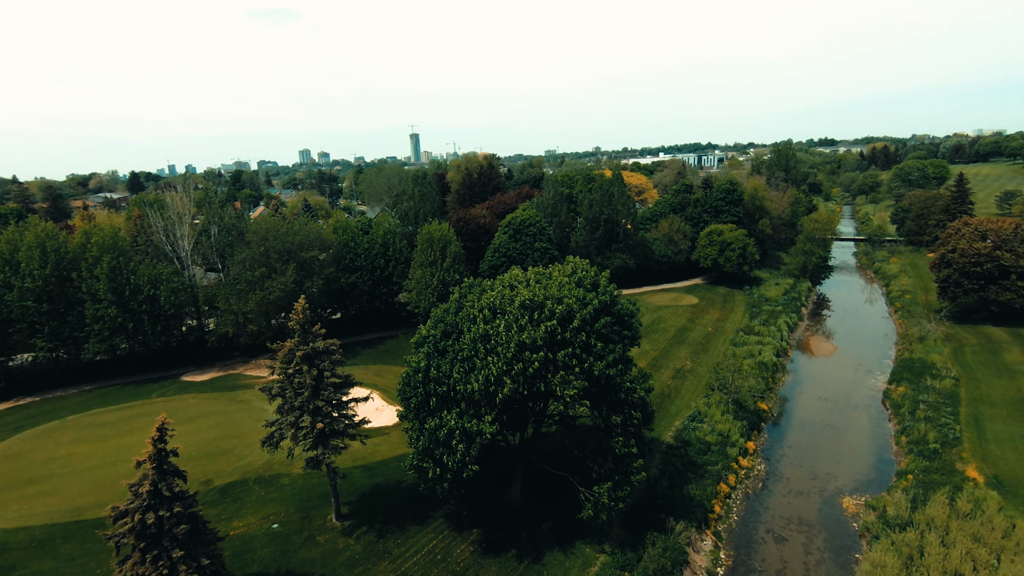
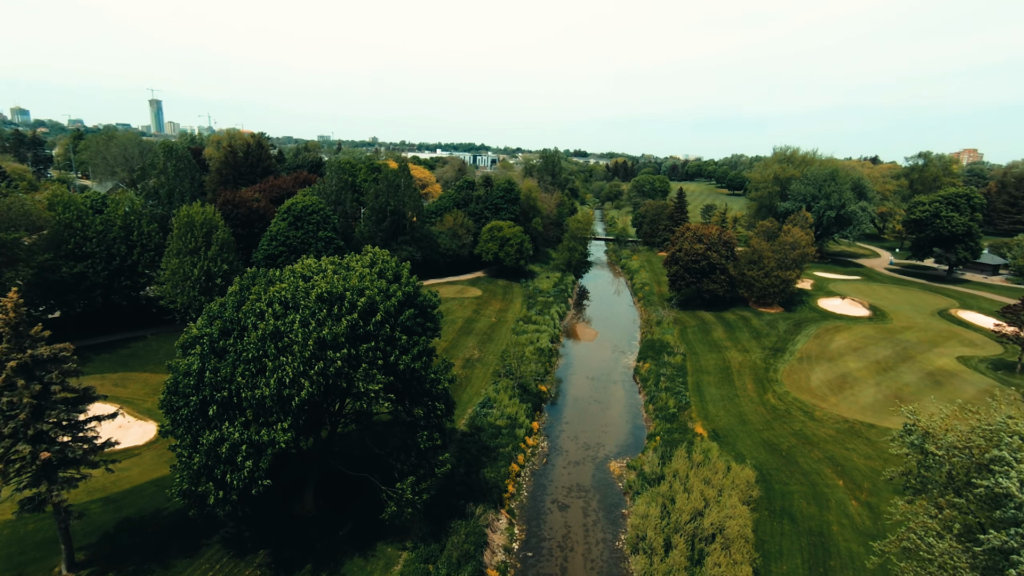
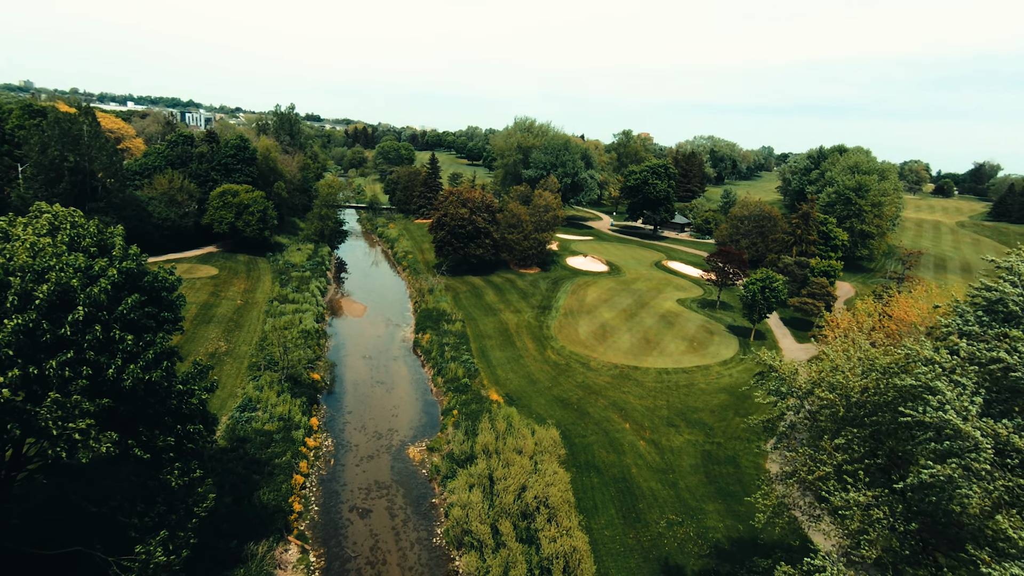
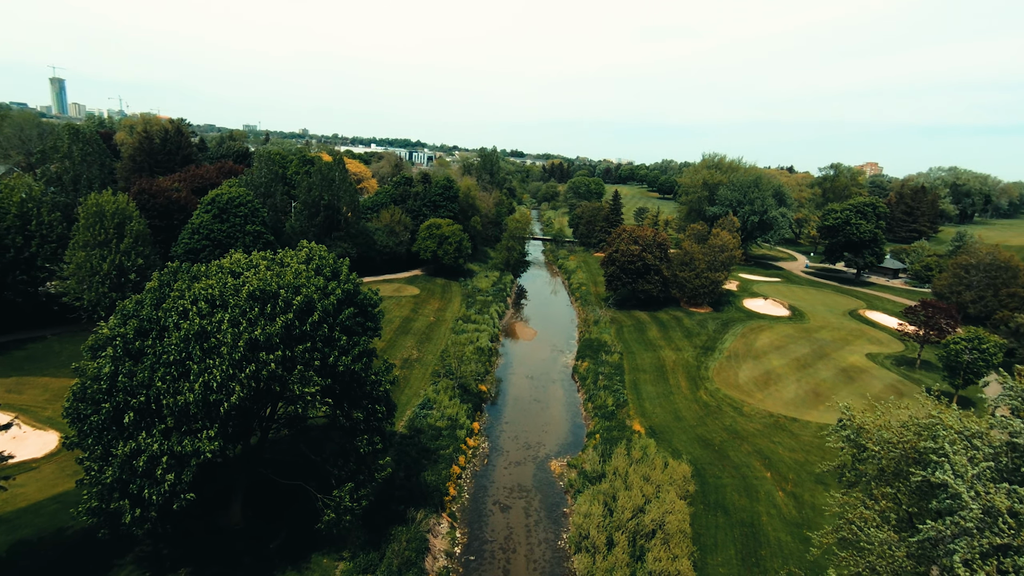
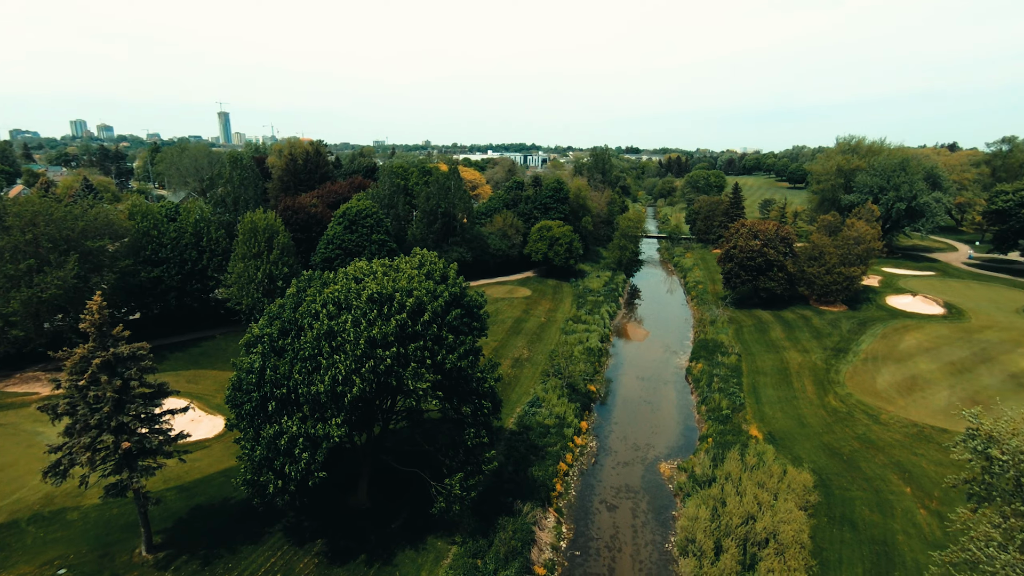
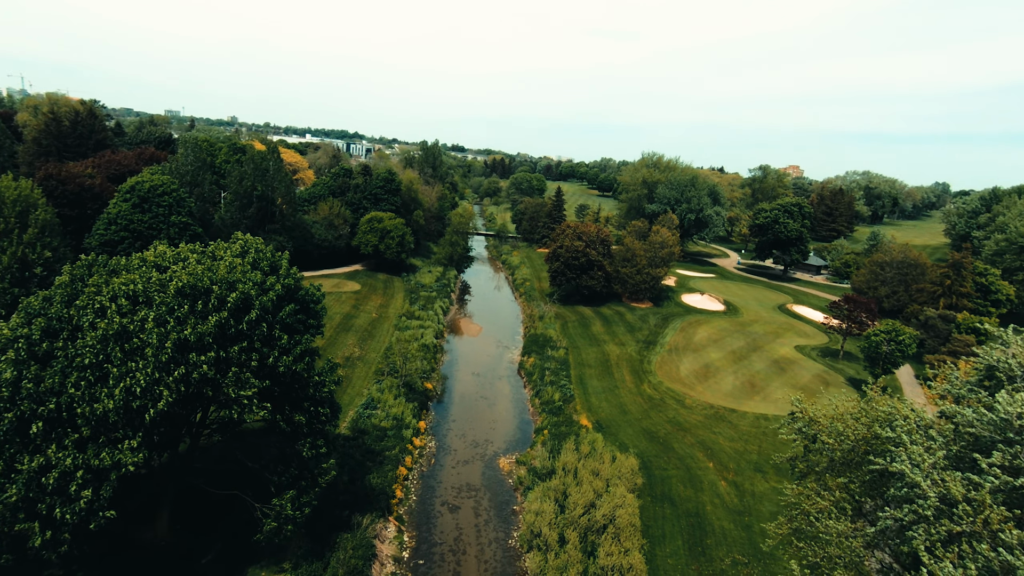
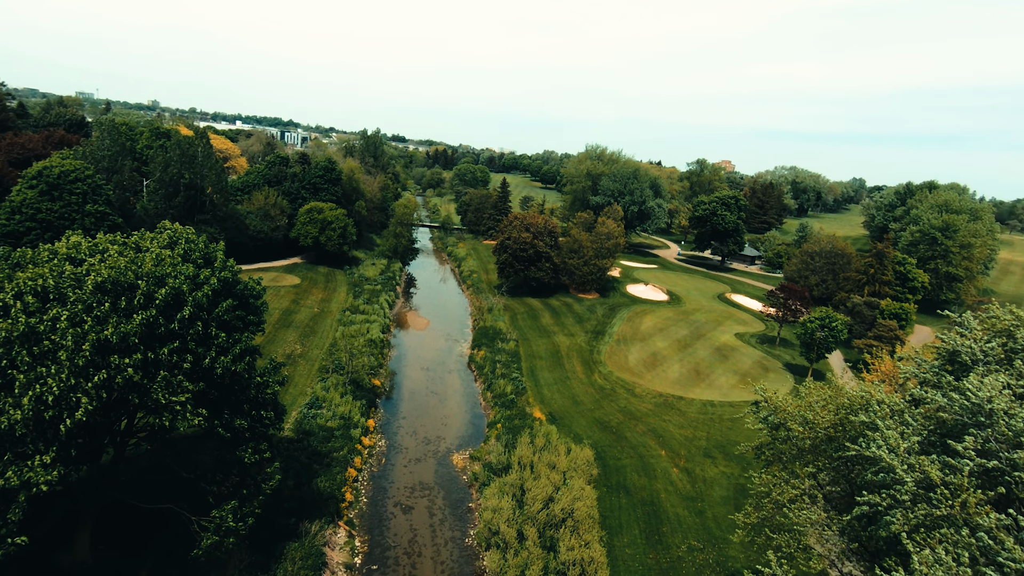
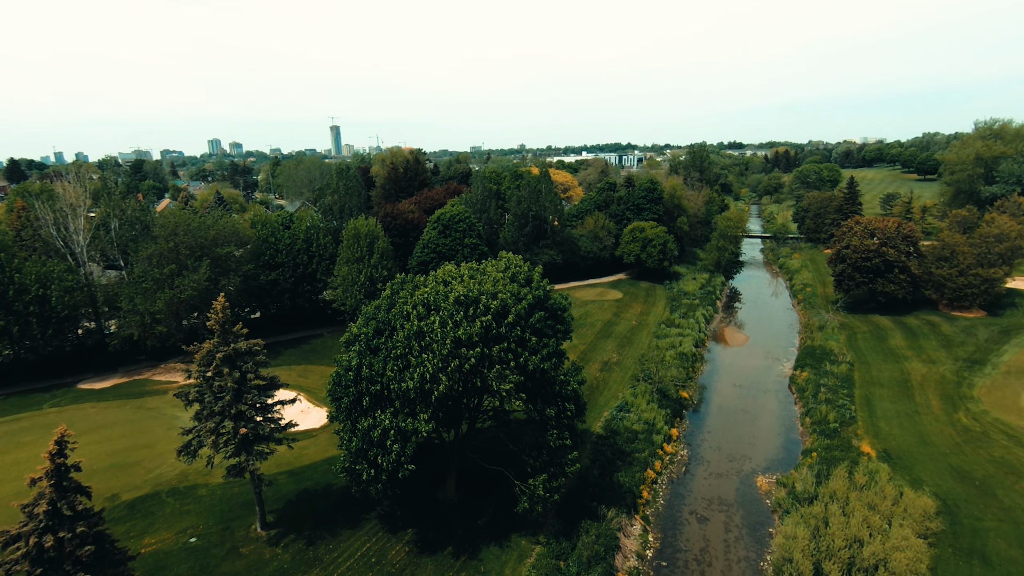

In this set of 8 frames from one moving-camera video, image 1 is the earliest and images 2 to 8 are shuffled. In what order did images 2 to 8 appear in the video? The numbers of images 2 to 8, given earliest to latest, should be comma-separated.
8, 5, 2, 4, 6, 7, 3
